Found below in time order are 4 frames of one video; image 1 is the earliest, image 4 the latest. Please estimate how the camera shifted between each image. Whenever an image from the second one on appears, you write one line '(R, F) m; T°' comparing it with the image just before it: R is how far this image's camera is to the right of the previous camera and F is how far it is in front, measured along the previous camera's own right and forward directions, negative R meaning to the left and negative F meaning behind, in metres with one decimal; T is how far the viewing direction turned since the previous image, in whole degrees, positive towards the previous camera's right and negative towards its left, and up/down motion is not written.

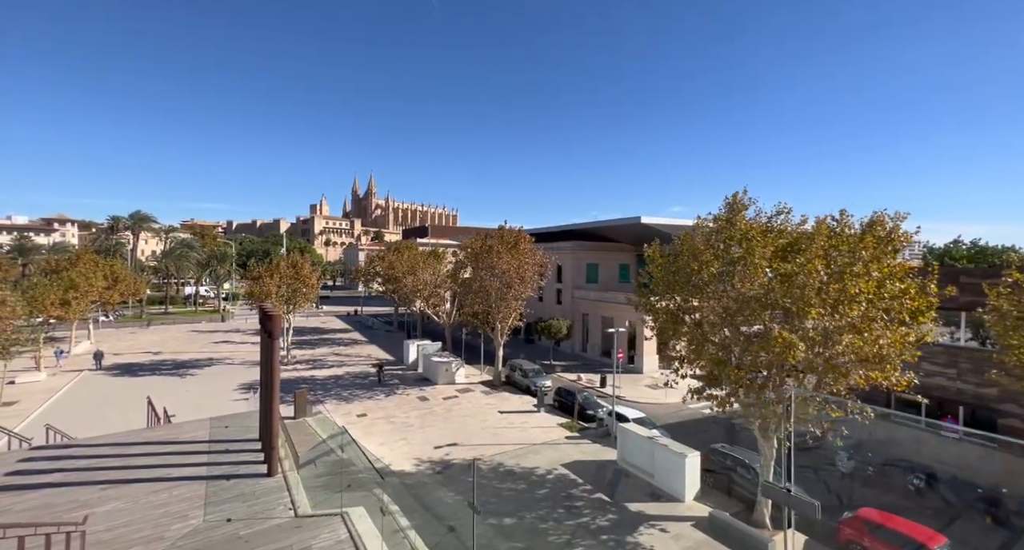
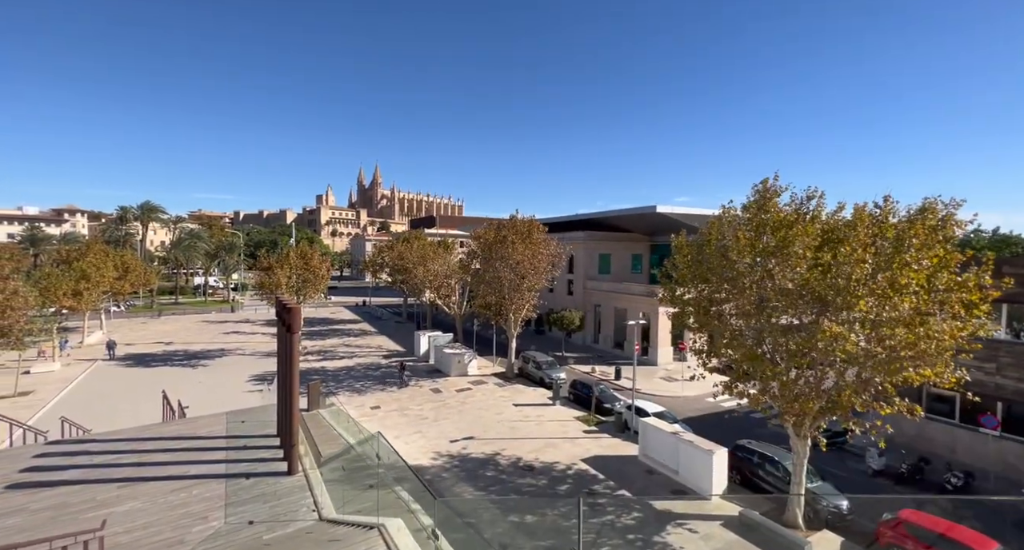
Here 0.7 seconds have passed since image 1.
(-0.4, +0.4) m; -1°
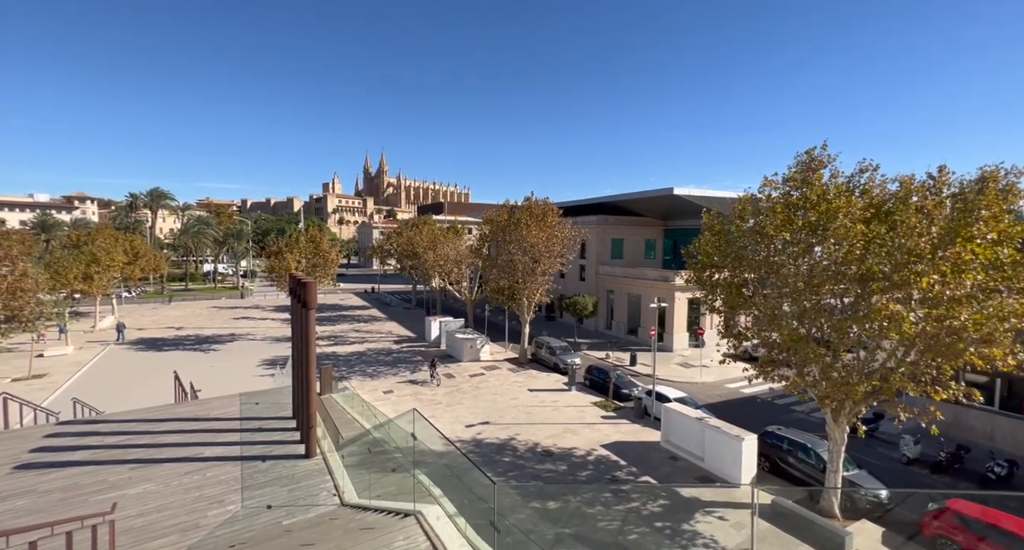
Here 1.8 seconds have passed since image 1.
(-0.4, +0.5) m; -1°
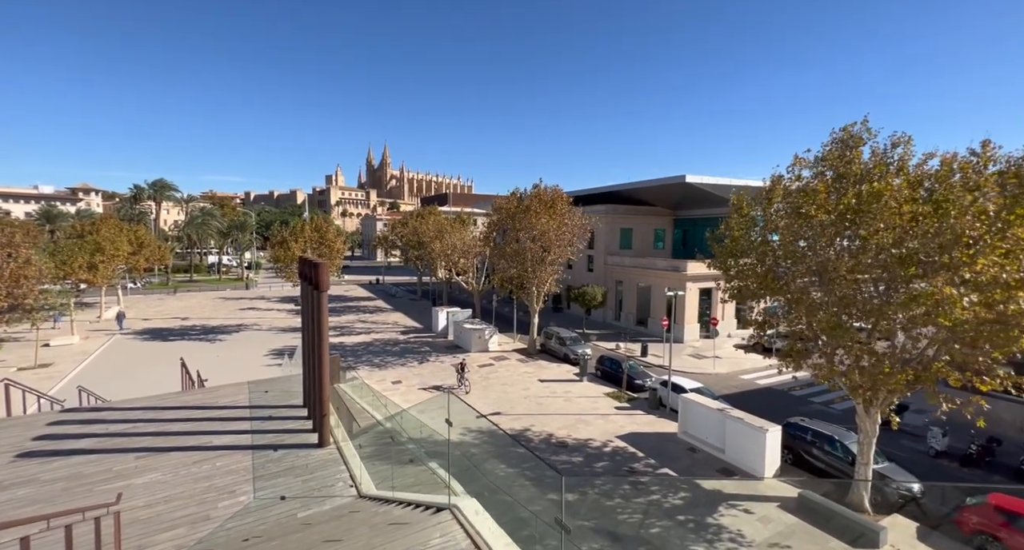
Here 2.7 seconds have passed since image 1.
(-0.3, +0.4) m; 0°
